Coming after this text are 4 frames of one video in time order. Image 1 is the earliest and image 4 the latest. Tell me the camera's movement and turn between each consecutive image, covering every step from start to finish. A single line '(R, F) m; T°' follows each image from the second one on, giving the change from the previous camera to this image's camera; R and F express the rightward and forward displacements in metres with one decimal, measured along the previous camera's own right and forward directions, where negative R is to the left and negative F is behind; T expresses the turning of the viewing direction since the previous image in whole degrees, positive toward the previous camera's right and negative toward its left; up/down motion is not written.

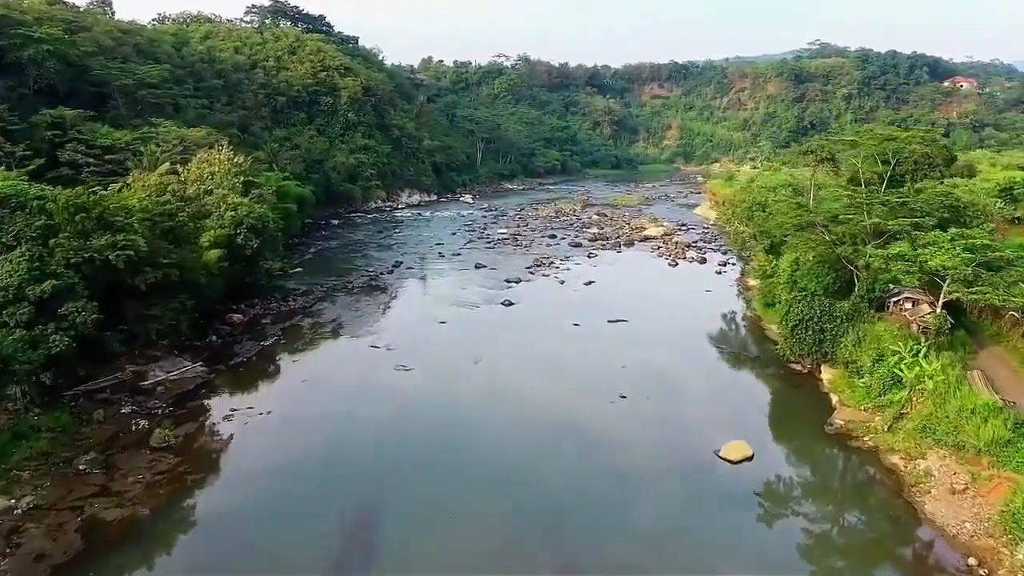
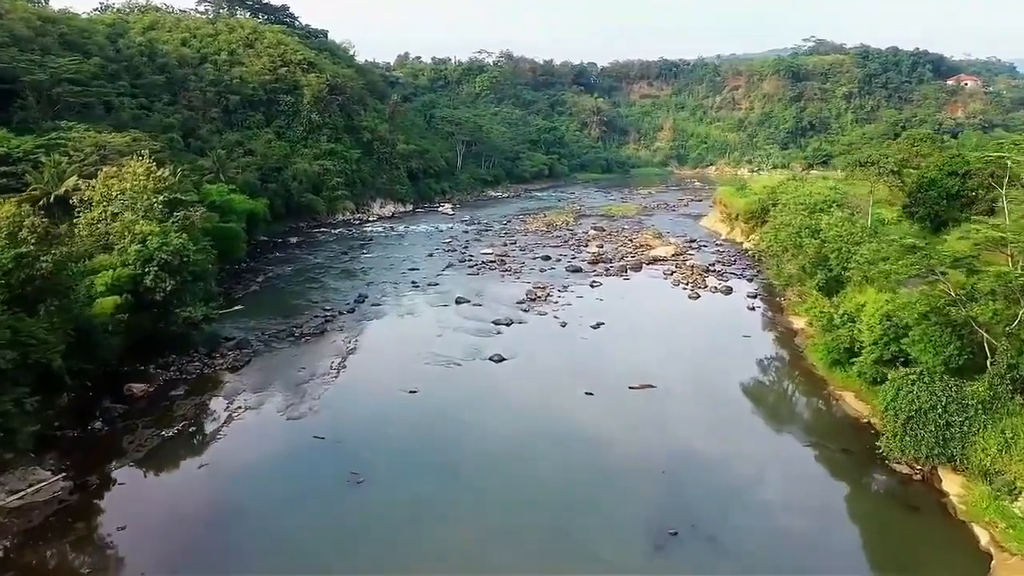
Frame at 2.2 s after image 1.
(-0.2, +5.5) m; +1°
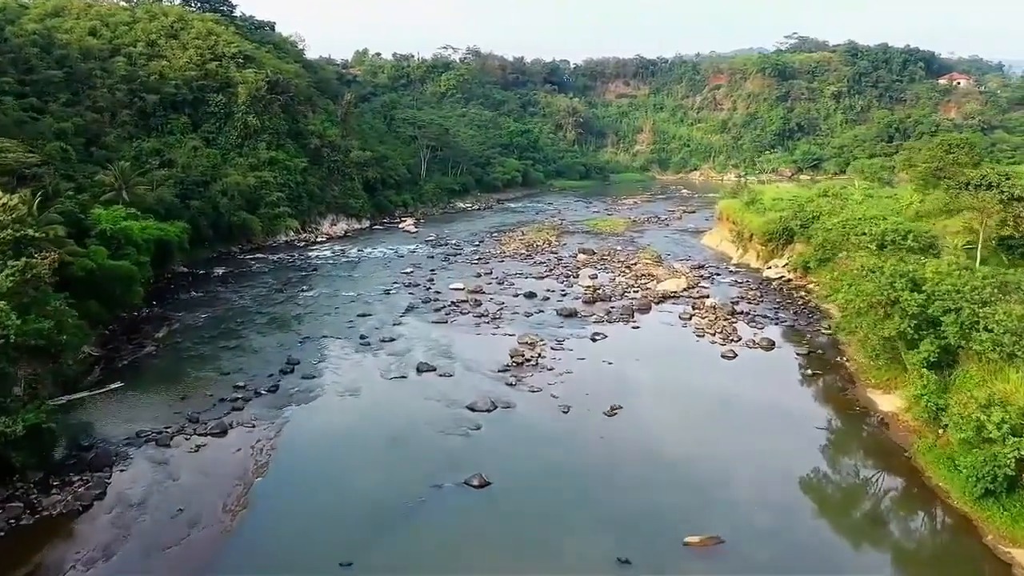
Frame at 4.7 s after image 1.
(-0.3, +6.4) m; +2°
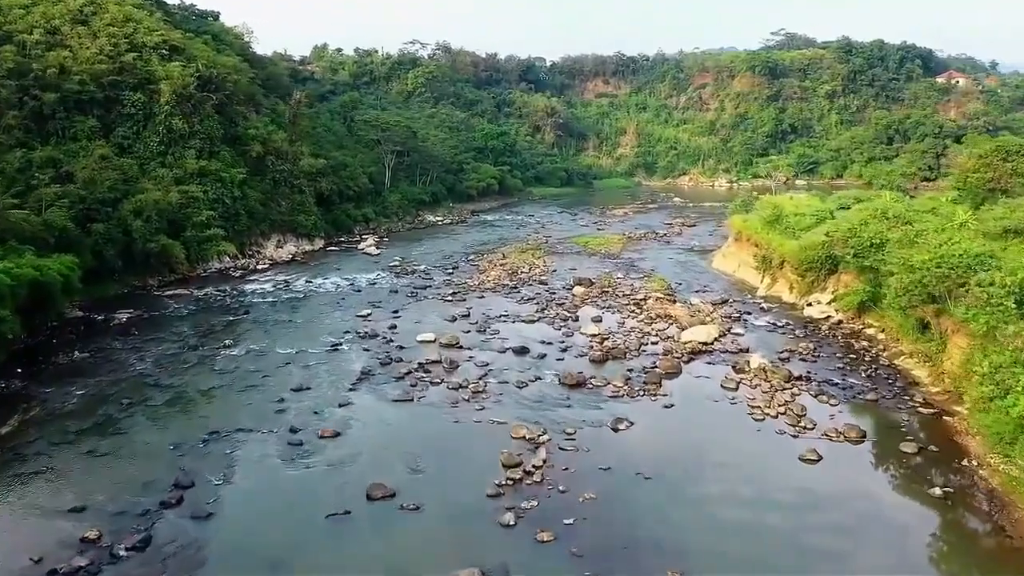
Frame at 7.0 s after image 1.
(-0.4, +6.1) m; +2°
